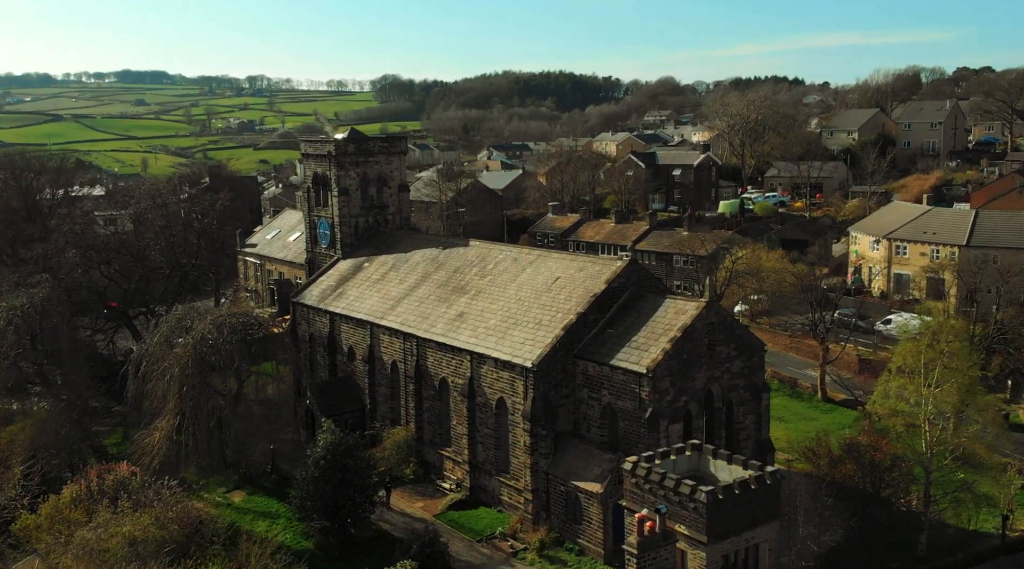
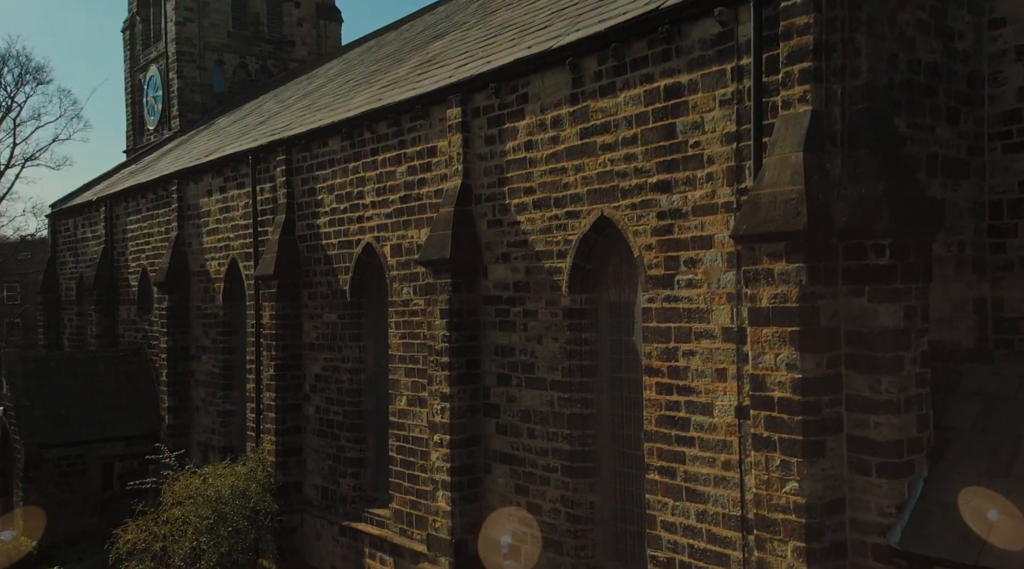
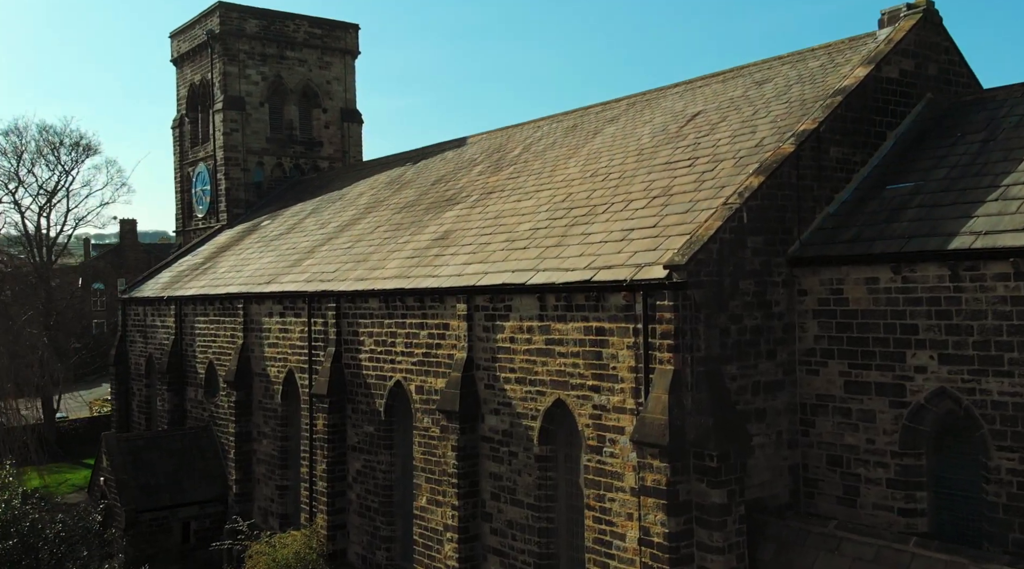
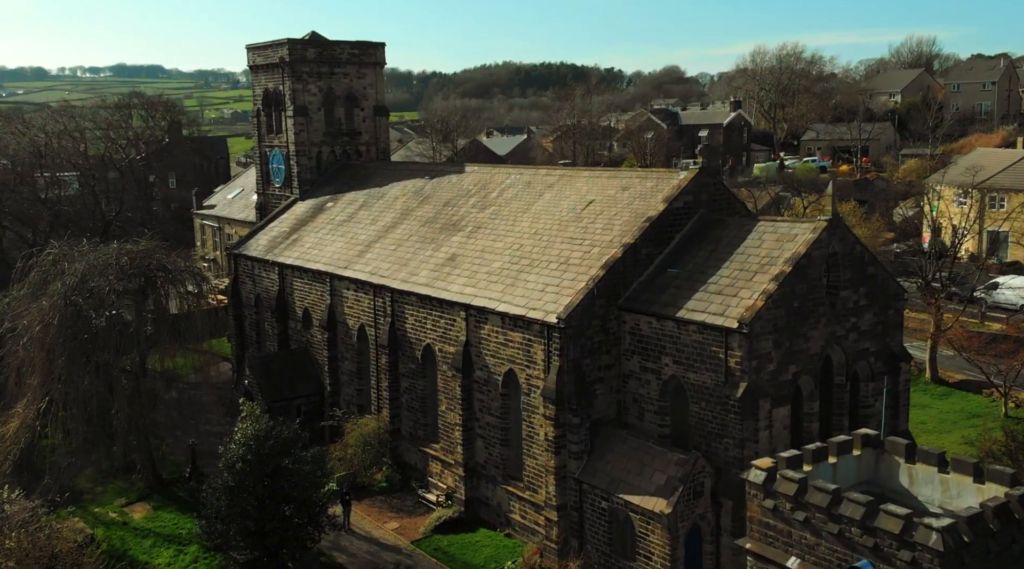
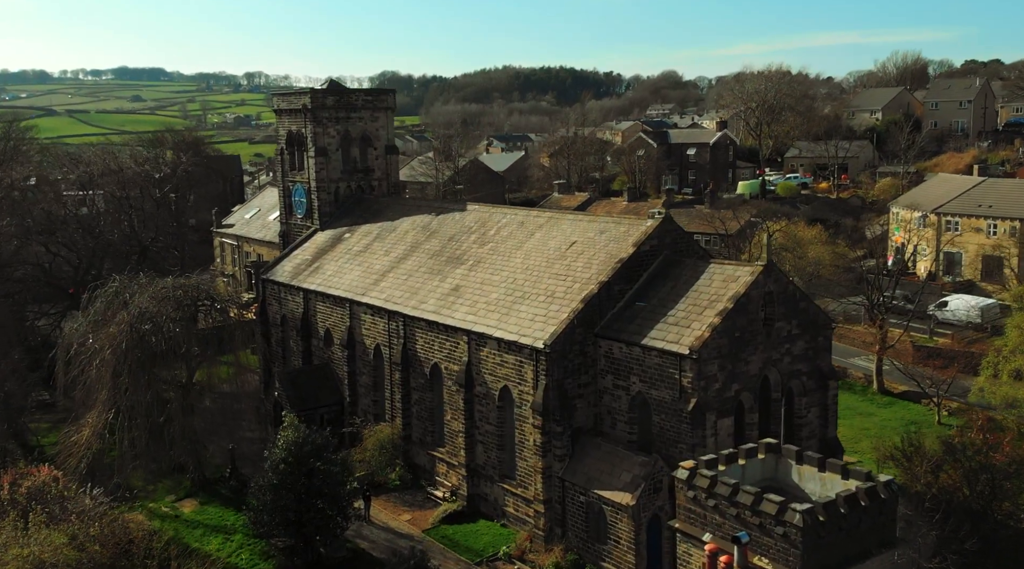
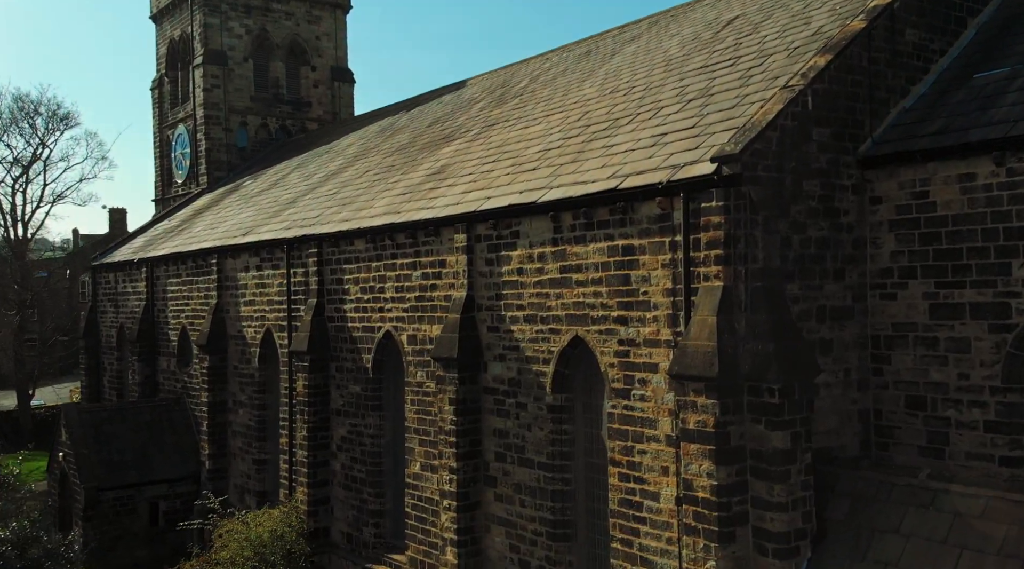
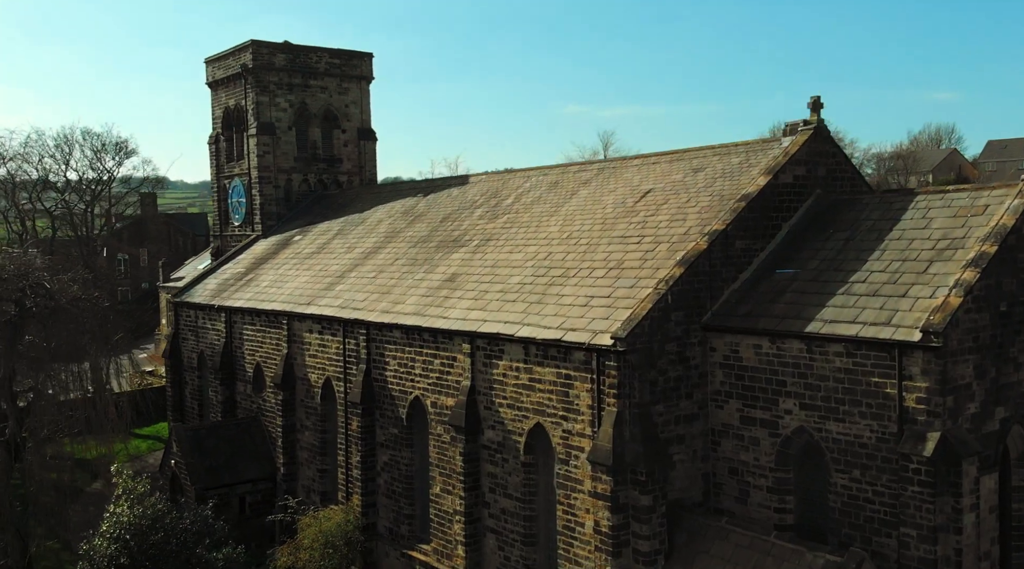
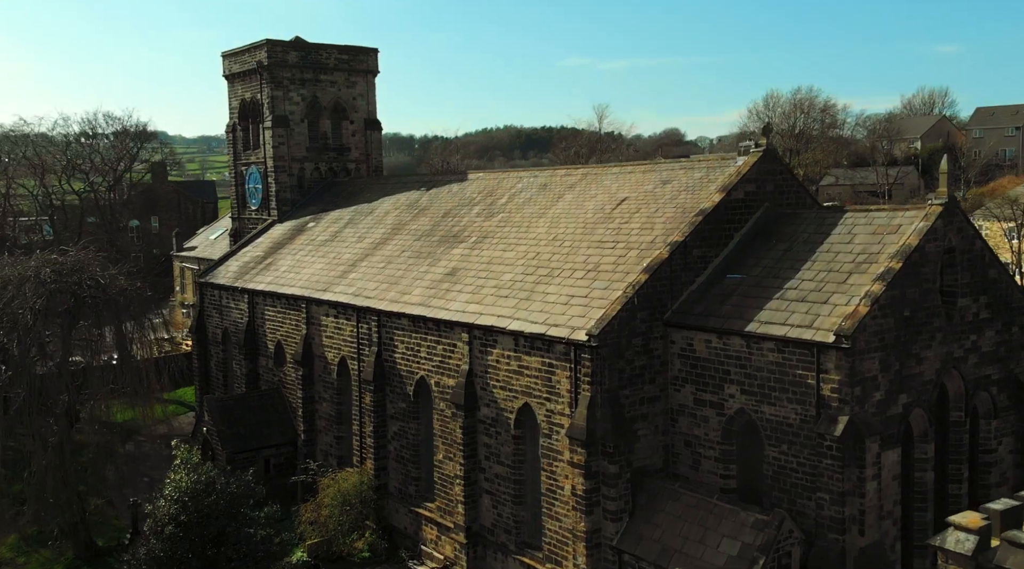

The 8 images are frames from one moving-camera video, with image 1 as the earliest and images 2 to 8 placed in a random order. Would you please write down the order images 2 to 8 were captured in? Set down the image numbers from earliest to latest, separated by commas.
5, 4, 8, 7, 3, 6, 2
